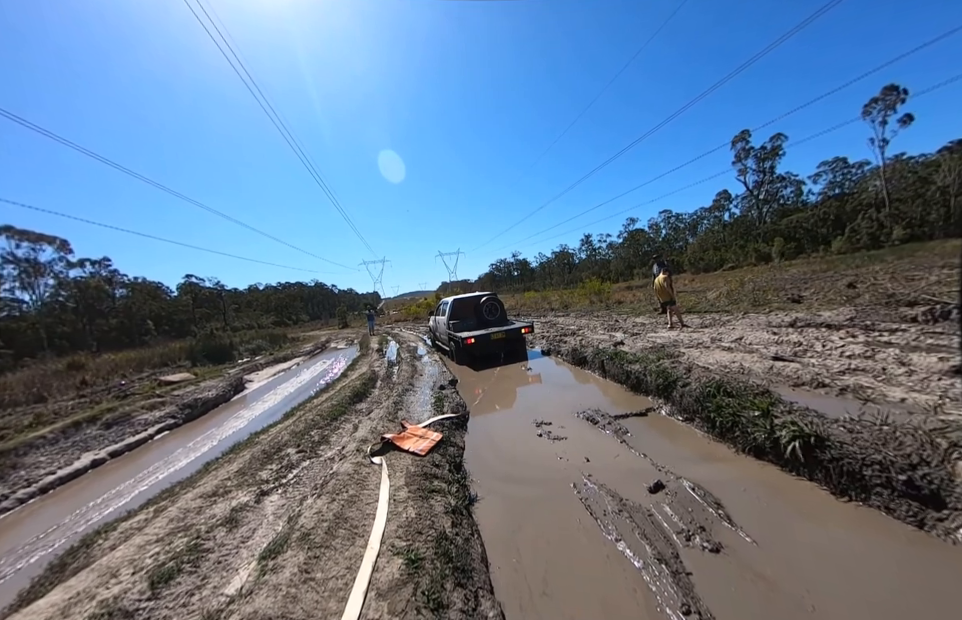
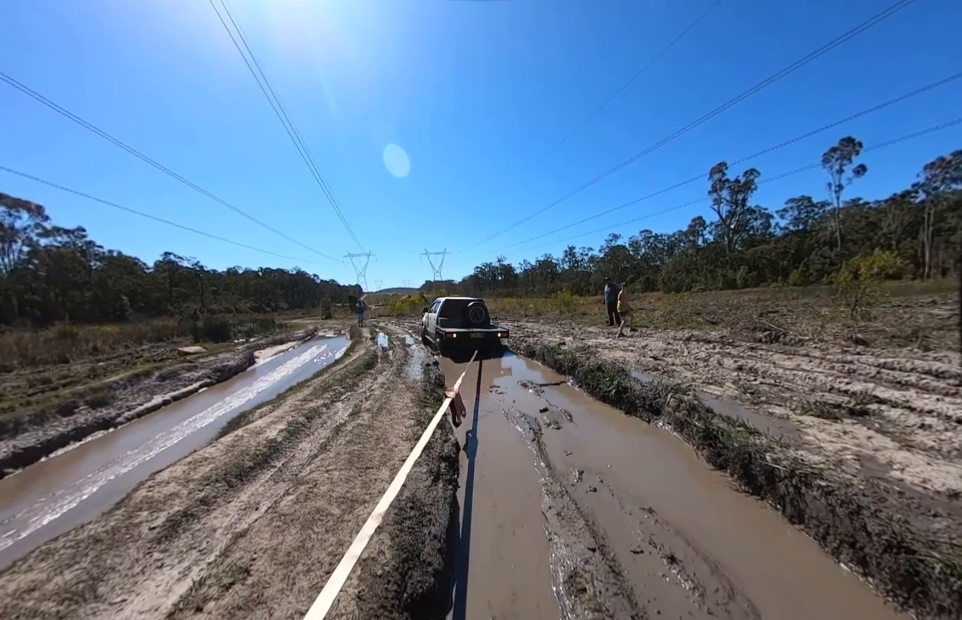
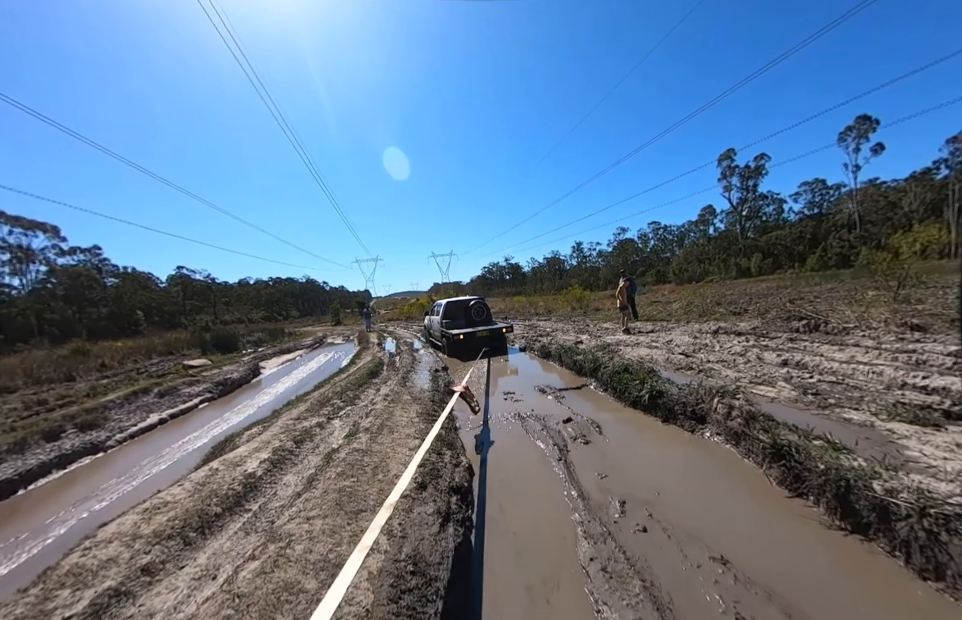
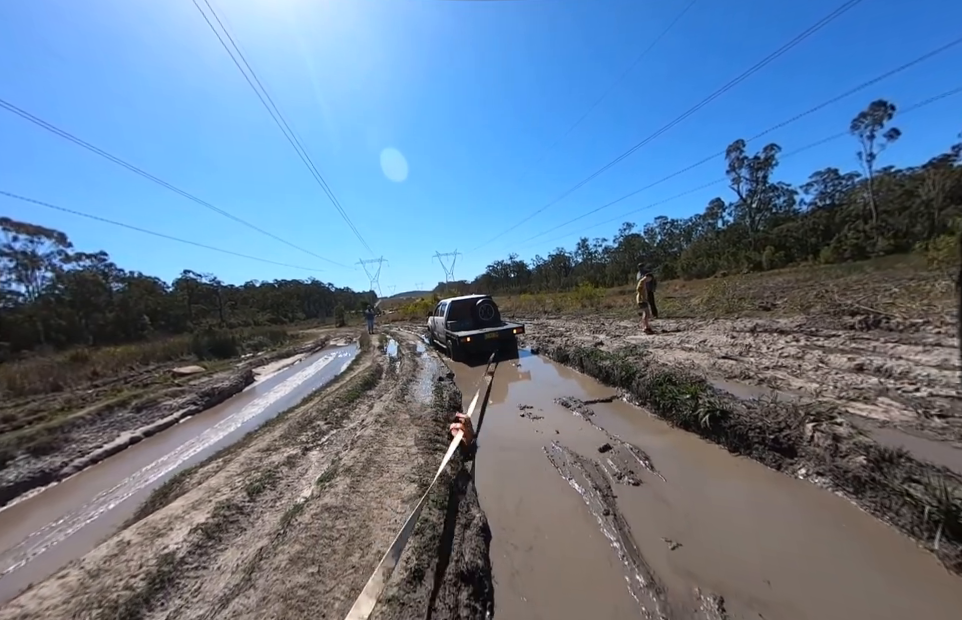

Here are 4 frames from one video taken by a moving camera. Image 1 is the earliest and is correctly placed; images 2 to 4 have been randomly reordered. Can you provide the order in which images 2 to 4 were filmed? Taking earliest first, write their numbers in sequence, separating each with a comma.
4, 3, 2
